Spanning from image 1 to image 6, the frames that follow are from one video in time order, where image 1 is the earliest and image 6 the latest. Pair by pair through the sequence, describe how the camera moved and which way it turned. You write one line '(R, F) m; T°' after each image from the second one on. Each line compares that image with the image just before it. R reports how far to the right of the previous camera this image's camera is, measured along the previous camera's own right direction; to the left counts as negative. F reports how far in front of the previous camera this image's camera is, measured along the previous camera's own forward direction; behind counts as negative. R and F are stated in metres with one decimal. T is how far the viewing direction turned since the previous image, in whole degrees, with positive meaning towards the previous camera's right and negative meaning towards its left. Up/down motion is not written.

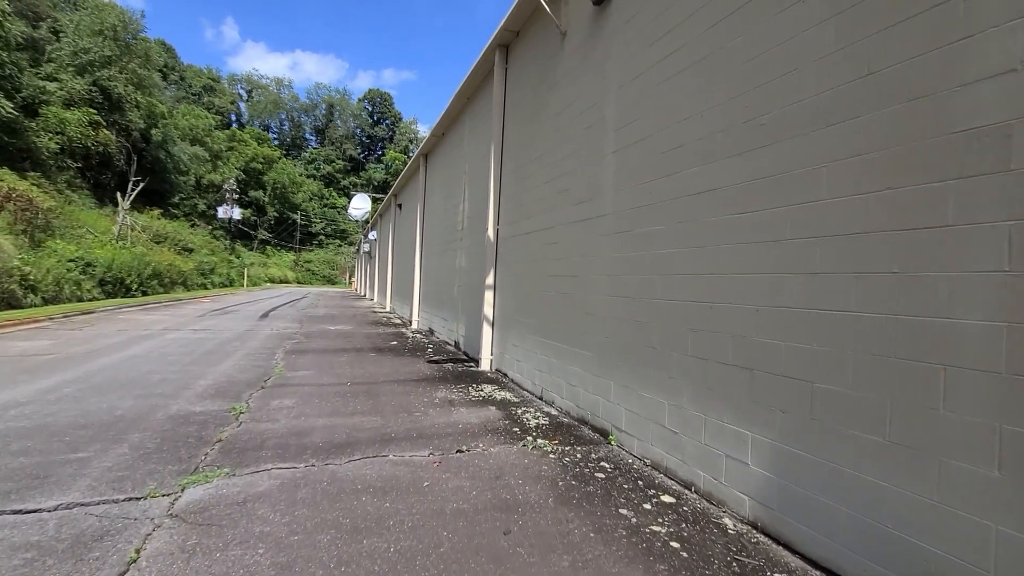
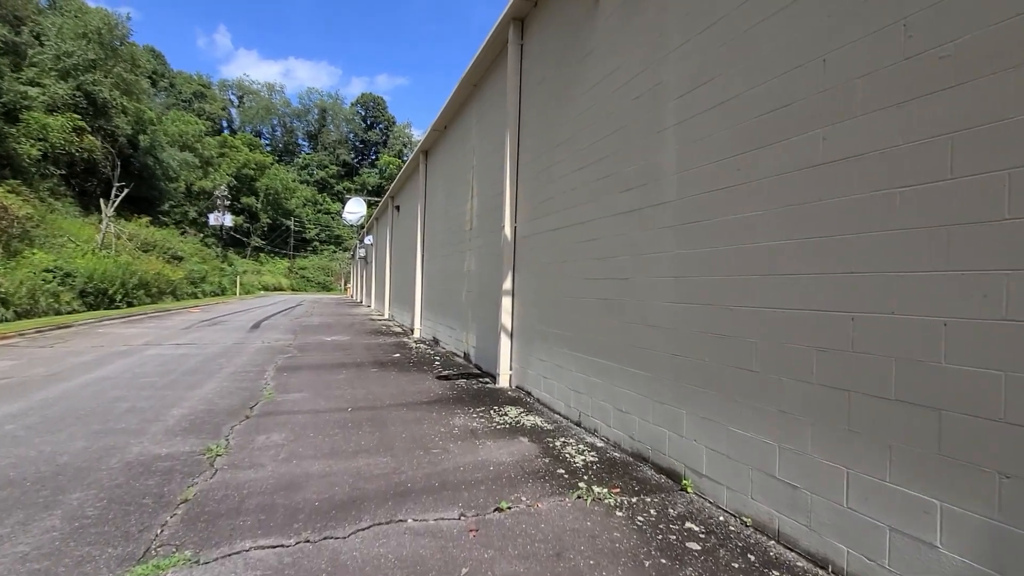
(-0.3, +0.9) m; 0°
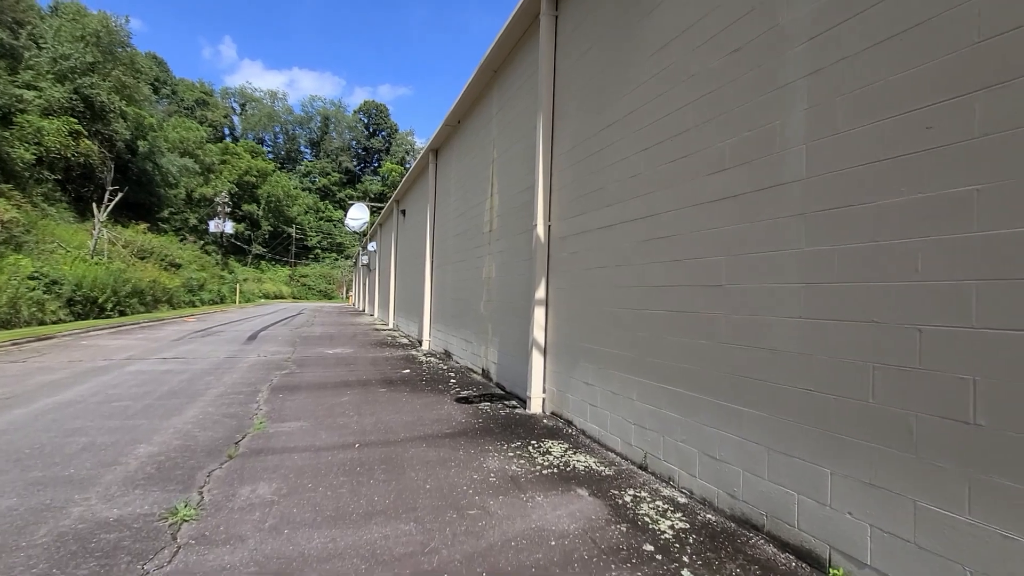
(-0.4, +0.9) m; 0°
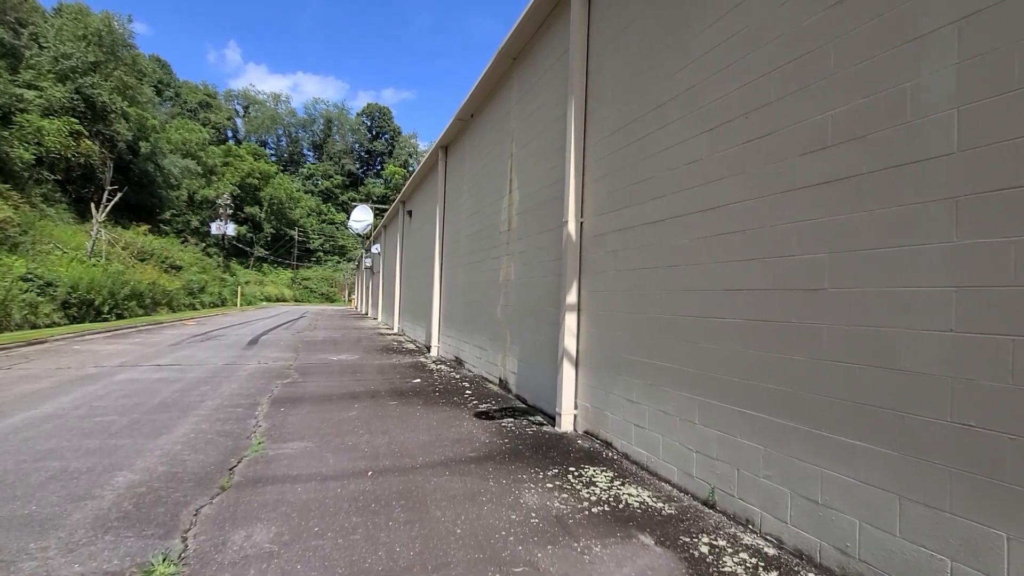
(-0.3, +0.6) m; 0°
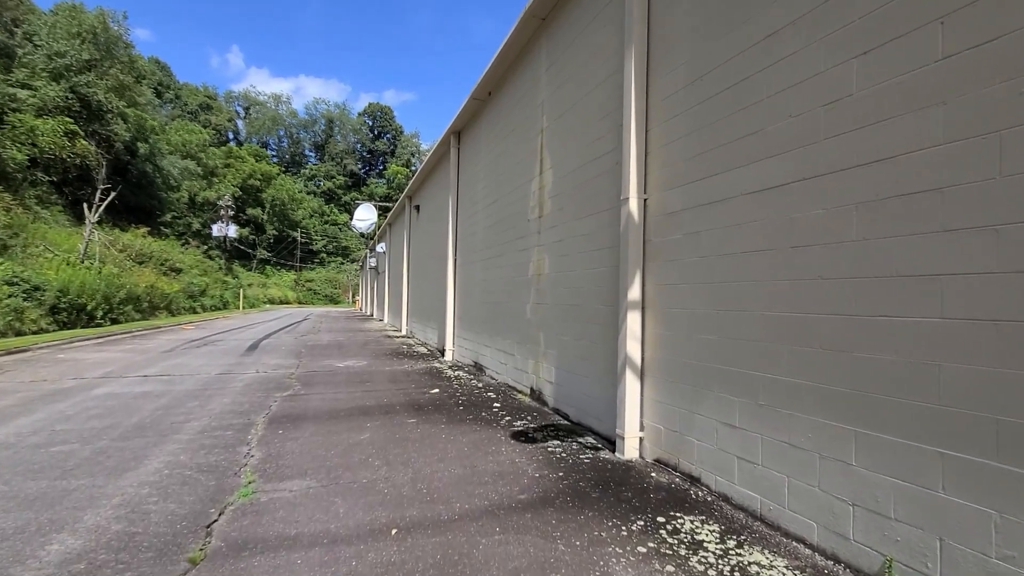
(-0.4, +1.0) m; 0°
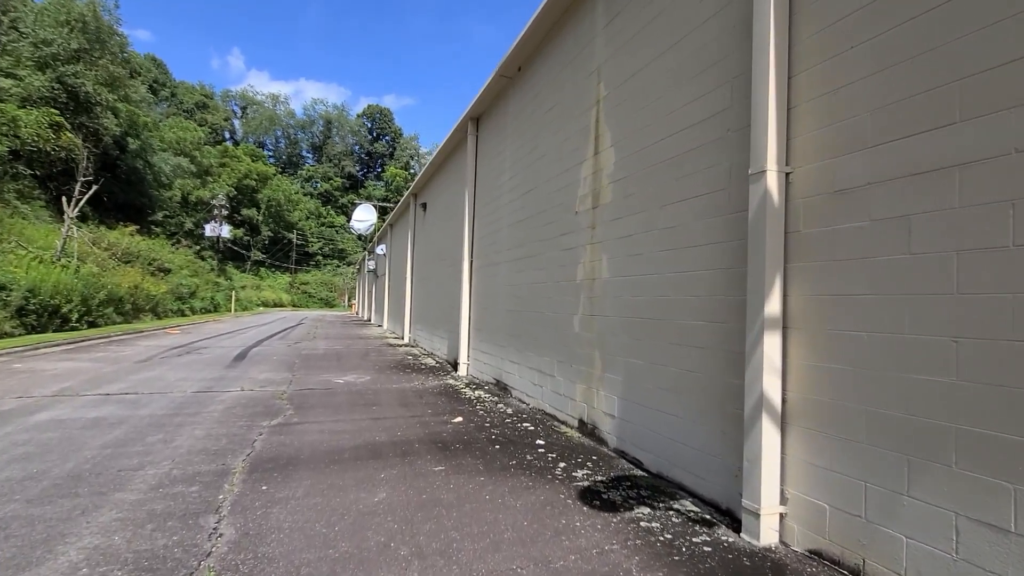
(-0.5, +1.2) m; 0°
